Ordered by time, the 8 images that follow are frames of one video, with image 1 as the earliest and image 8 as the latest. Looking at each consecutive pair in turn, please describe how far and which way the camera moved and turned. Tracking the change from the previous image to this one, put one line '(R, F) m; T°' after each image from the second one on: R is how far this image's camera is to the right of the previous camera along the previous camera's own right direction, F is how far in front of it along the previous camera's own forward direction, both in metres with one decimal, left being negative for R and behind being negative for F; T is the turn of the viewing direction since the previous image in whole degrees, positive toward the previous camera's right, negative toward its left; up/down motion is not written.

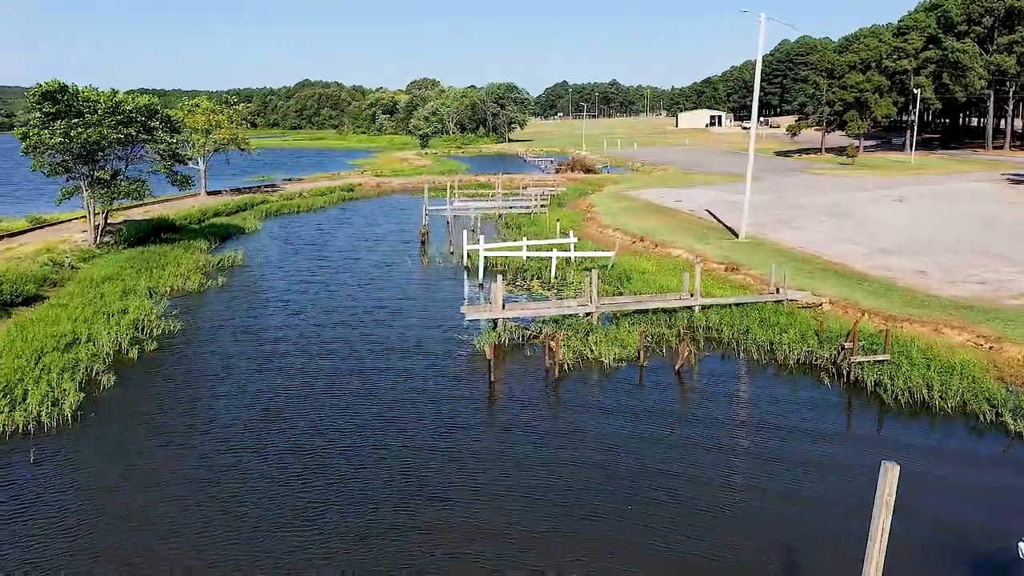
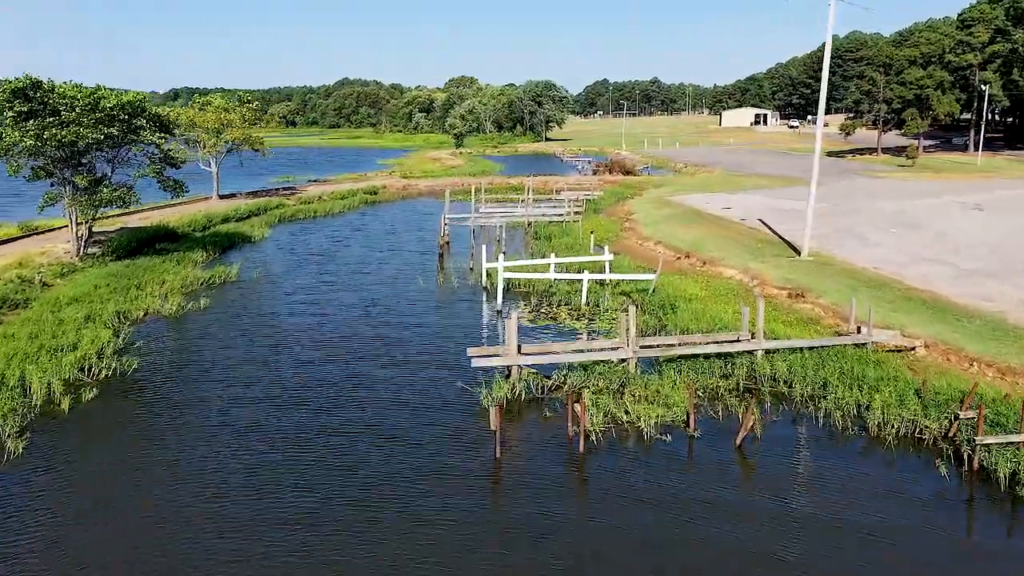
(+0.4, +4.0) m; -3°
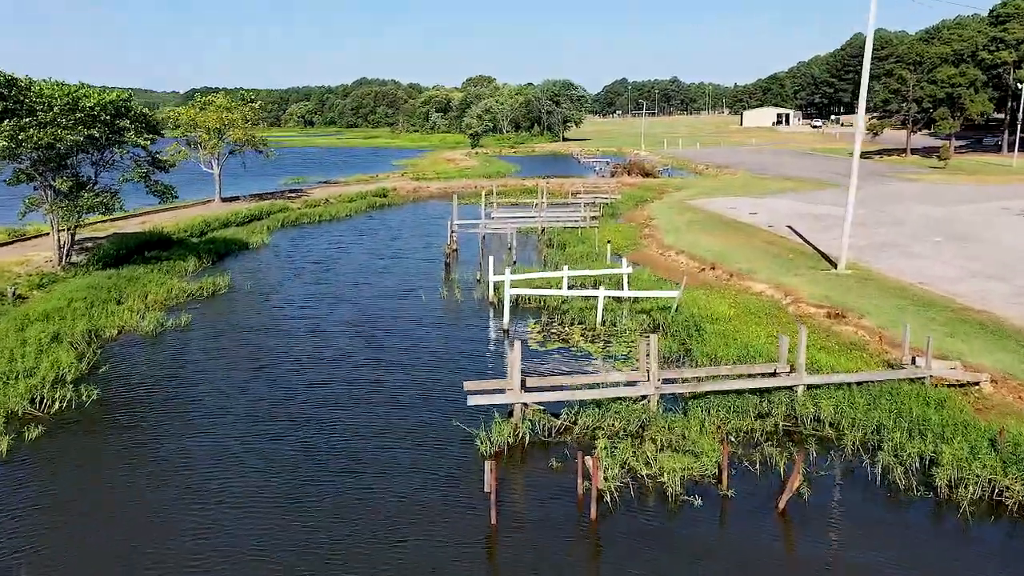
(+0.3, +2.2) m; -1°
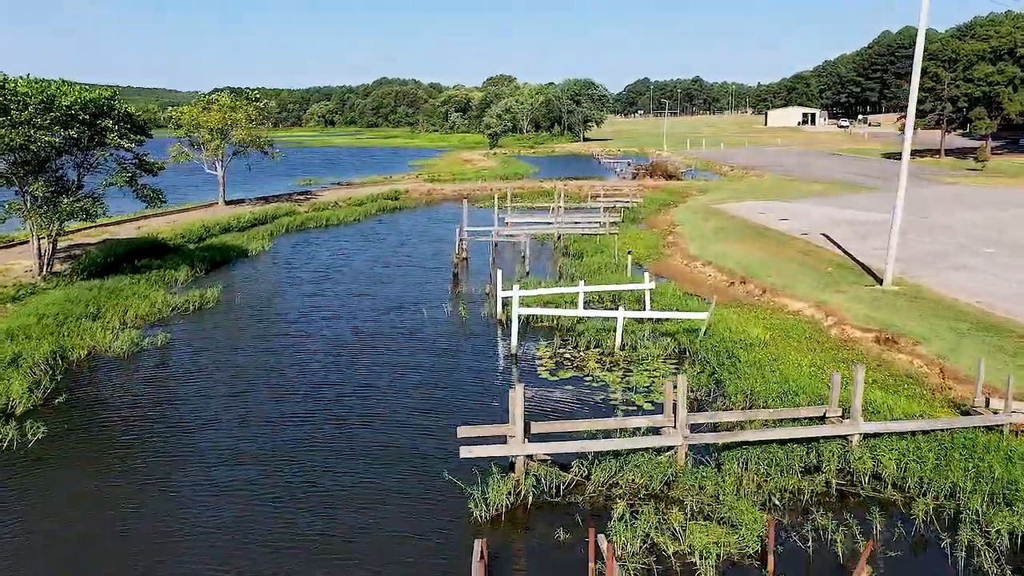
(+0.3, +2.3) m; -1°
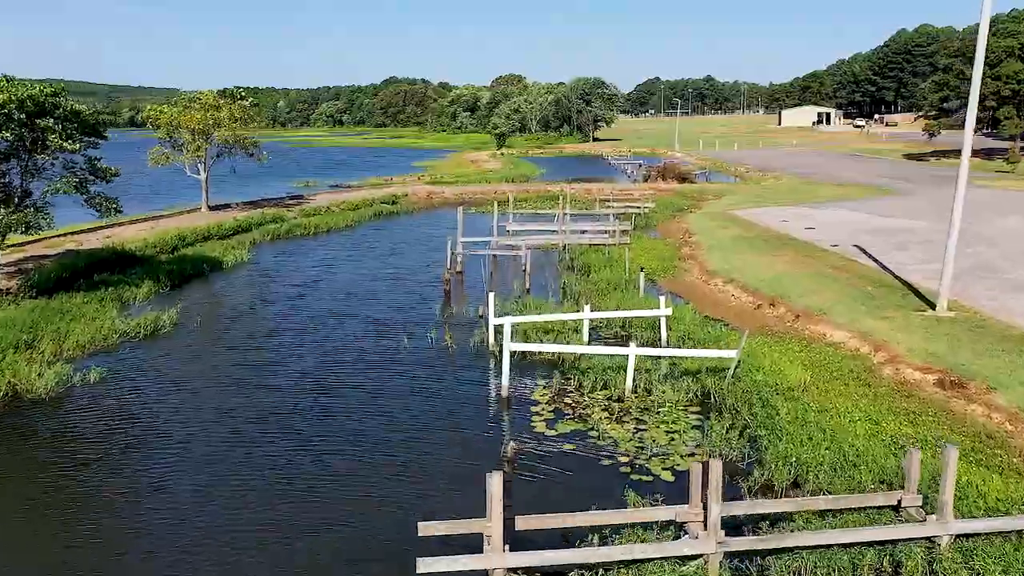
(+0.4, +3.1) m; -1°
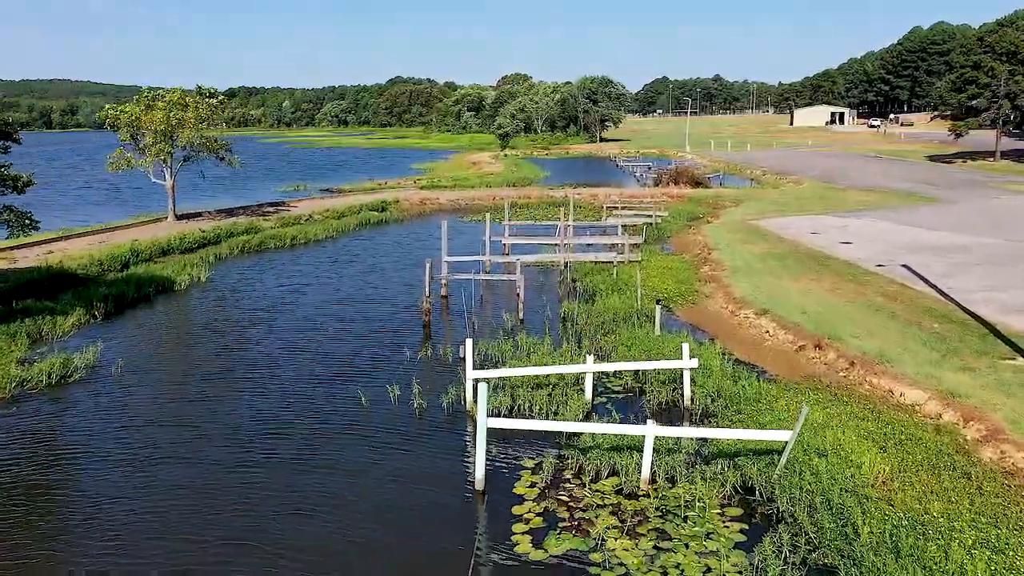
(+0.4, +4.1) m; 0°
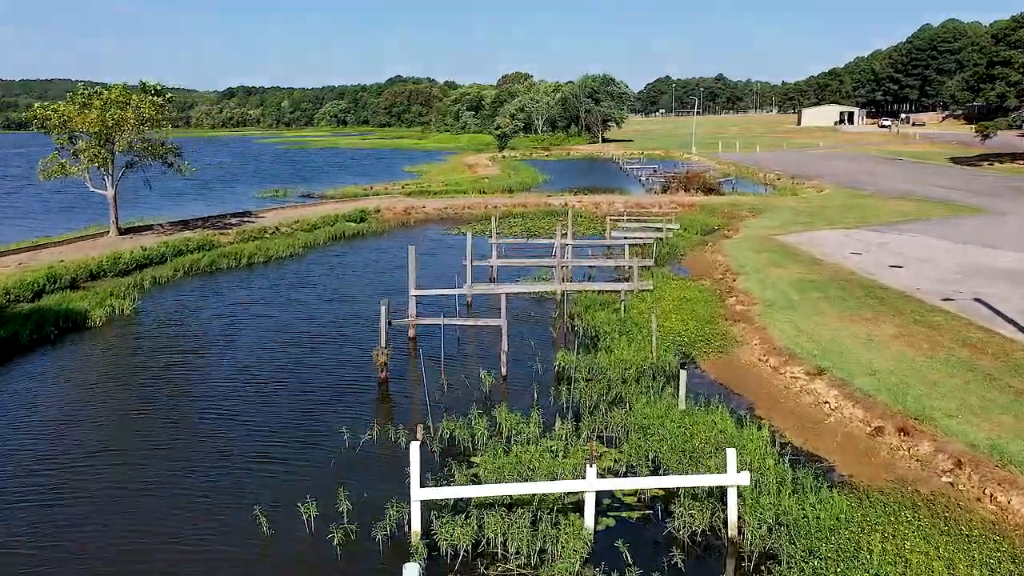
(+0.5, +4.9) m; 0°
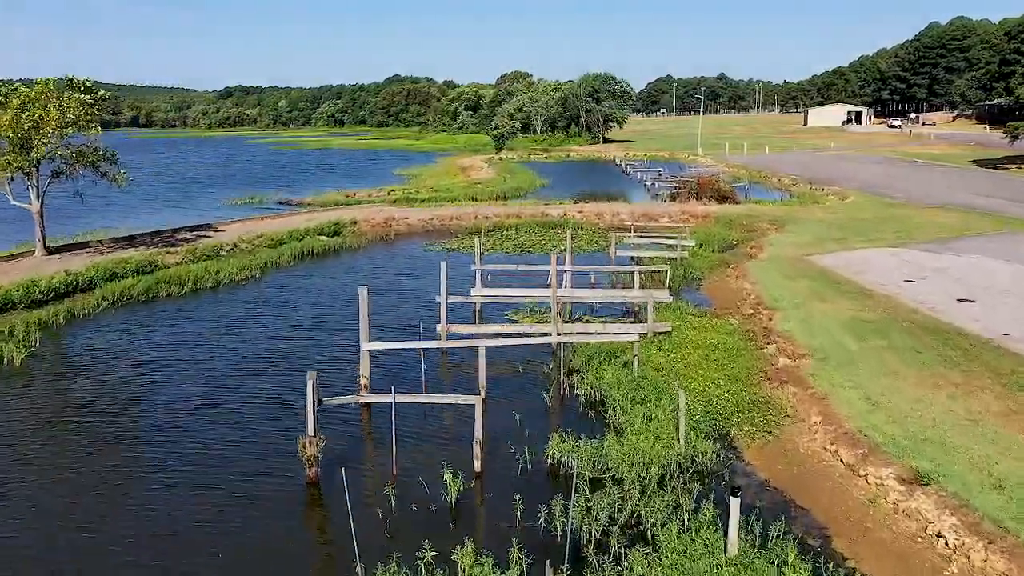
(+0.4, +4.8) m; 0°
